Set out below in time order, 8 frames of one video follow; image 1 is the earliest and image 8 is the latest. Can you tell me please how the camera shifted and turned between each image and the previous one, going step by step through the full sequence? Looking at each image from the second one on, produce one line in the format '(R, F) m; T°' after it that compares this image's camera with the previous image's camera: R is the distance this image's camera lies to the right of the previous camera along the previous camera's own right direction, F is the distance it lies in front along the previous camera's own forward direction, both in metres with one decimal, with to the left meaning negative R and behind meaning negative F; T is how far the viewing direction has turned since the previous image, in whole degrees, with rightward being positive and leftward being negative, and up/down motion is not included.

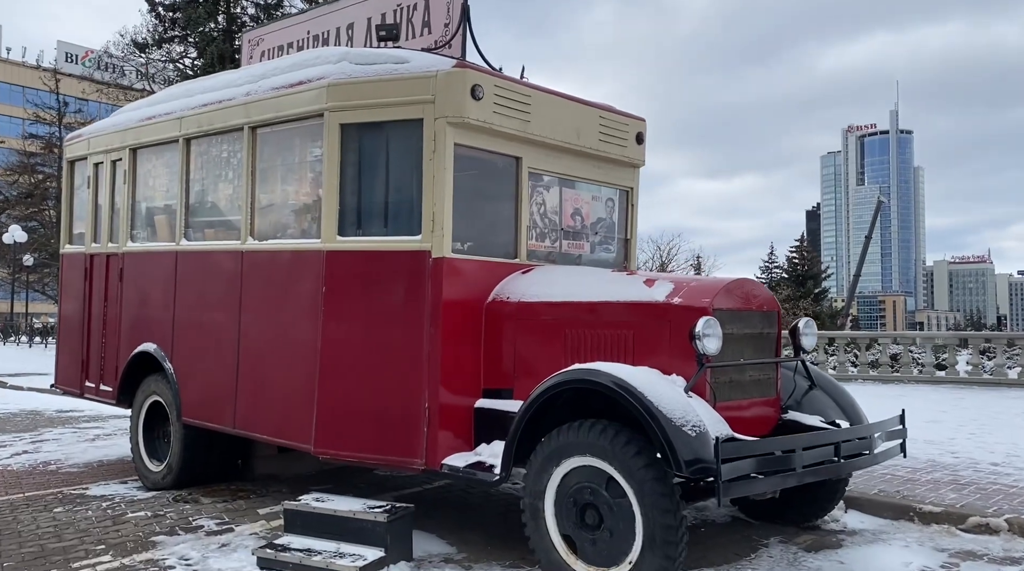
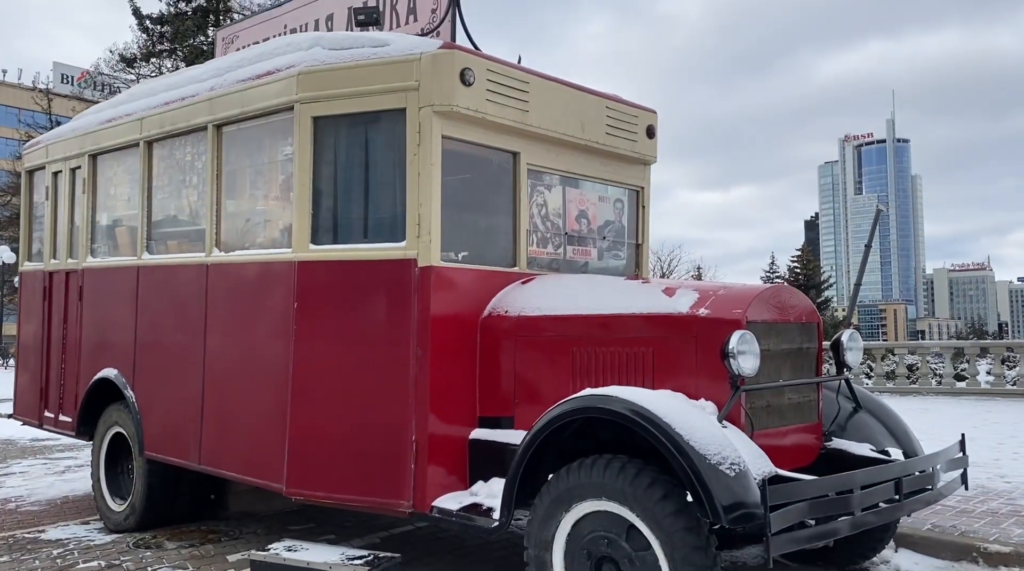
(0.0, +0.7) m; 0°
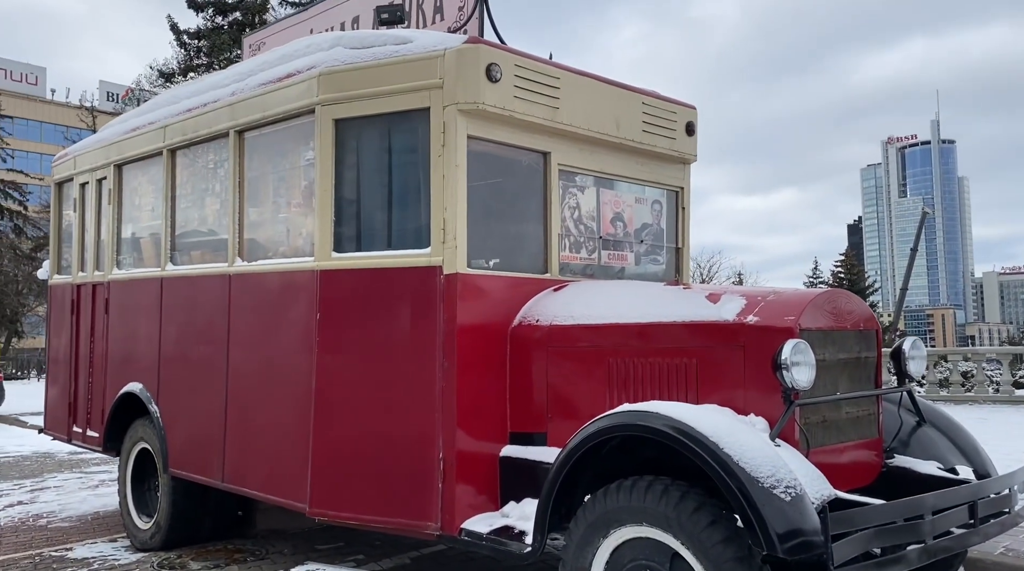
(0.0, +0.3) m; -3°
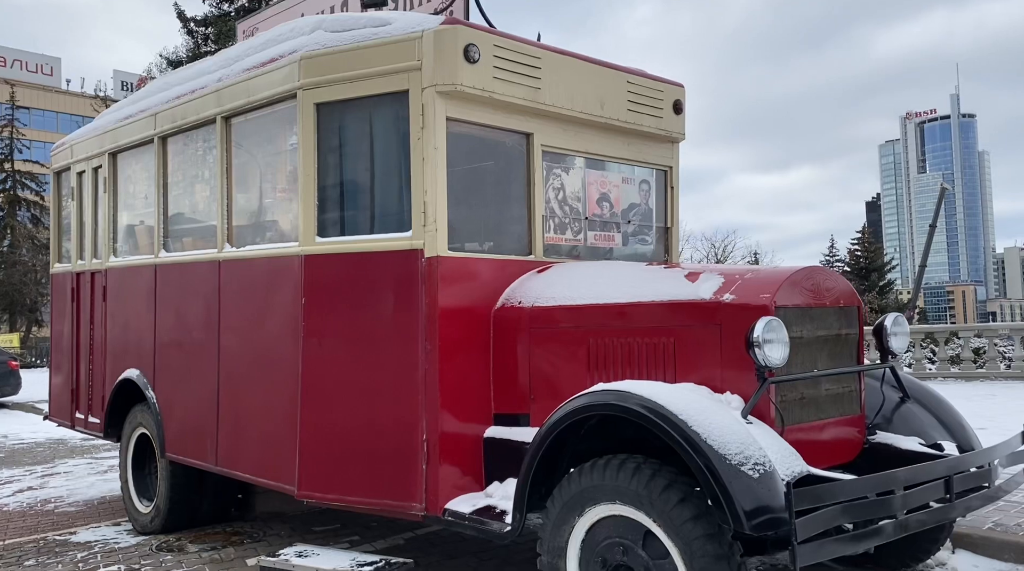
(+0.2, 0.0) m; -1°
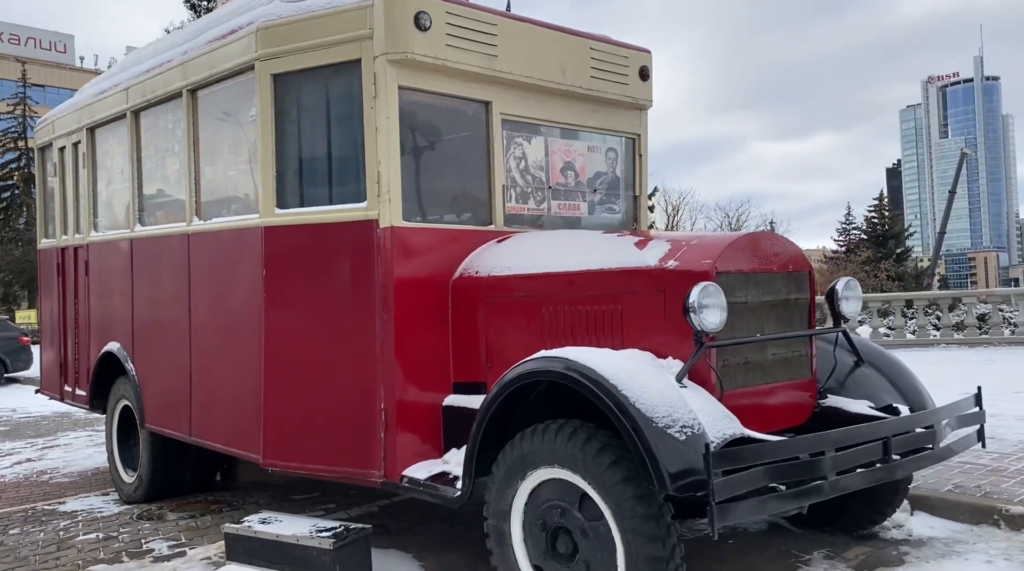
(+0.3, 0.0) m; -1°
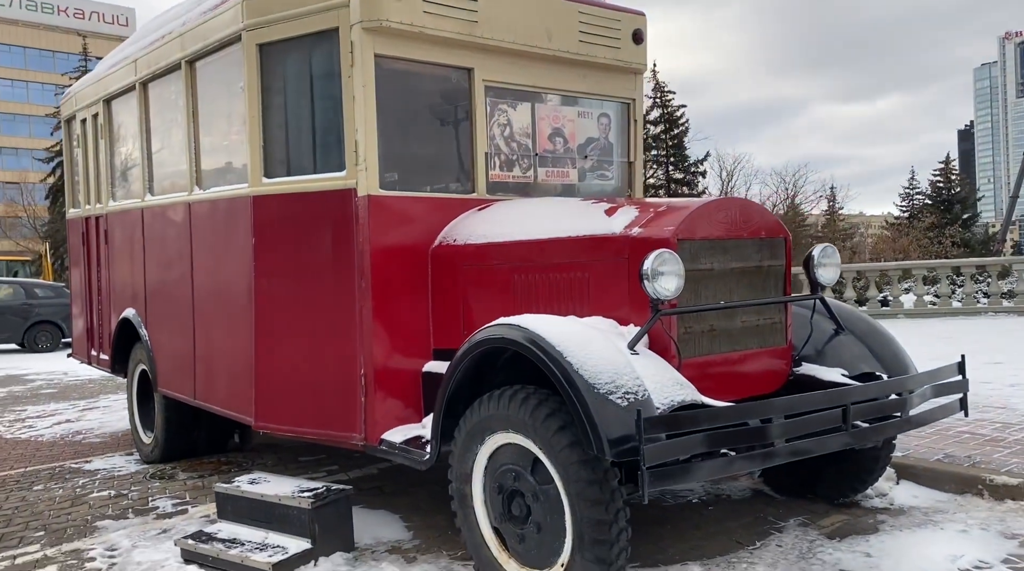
(+0.4, 0.0) m; -4°
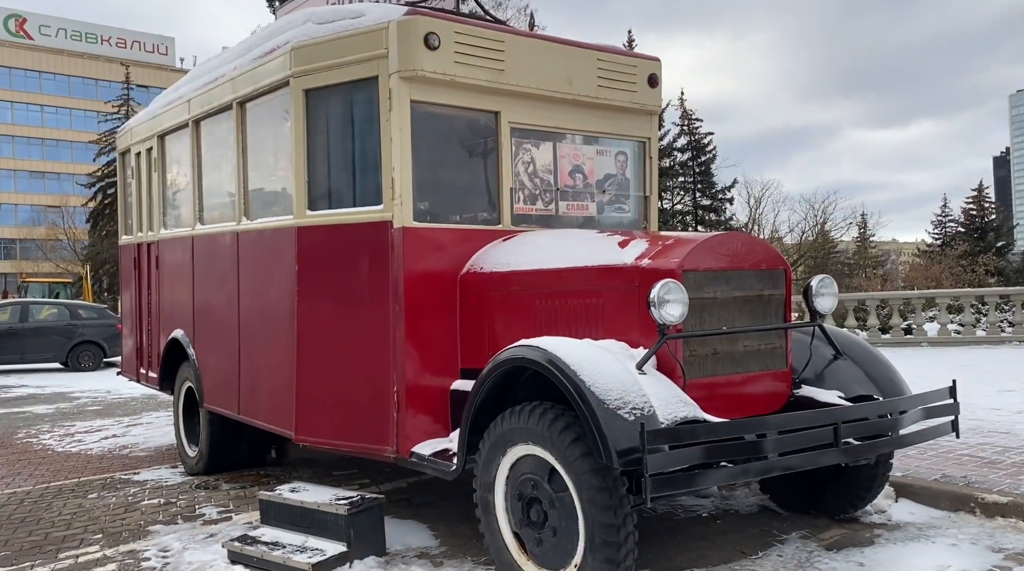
(0.0, -0.4) m; -2°
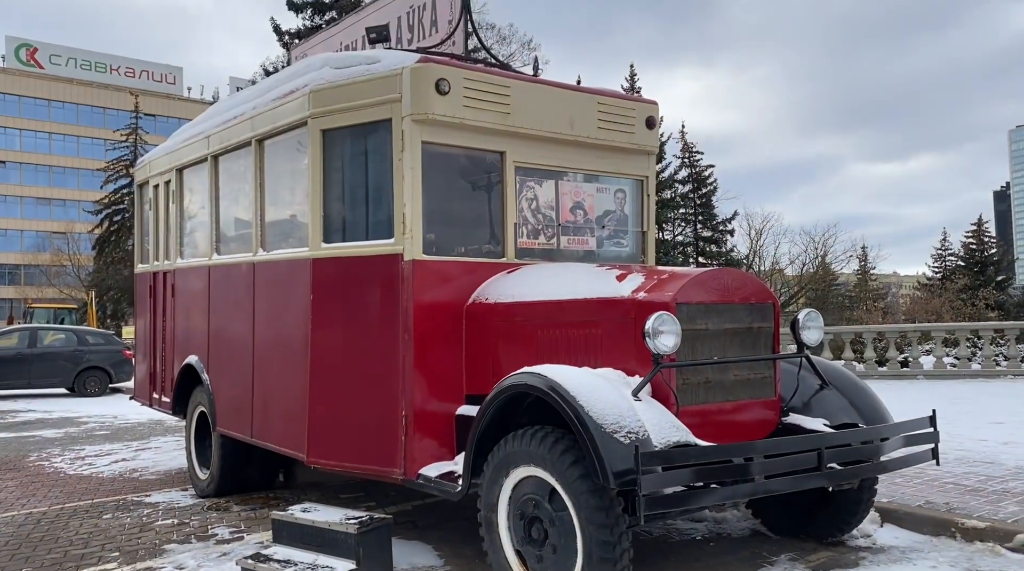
(0.0, -0.3) m; 0°
